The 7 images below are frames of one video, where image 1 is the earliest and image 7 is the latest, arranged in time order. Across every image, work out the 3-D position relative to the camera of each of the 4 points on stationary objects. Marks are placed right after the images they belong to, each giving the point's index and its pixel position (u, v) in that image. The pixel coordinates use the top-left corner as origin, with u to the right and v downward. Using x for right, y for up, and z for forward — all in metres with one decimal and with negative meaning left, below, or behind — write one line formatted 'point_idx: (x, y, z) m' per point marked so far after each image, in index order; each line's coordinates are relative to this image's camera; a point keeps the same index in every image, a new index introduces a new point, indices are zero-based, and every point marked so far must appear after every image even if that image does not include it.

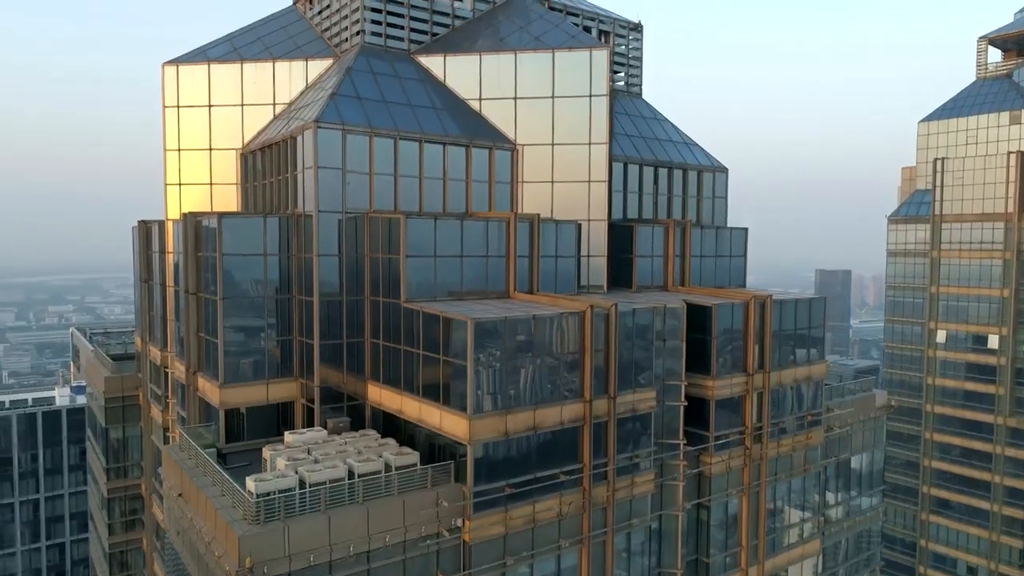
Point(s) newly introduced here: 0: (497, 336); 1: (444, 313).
0: (-0.5, -1.4, +18.2) m
1: (-2.1, -0.8, +18.9) m
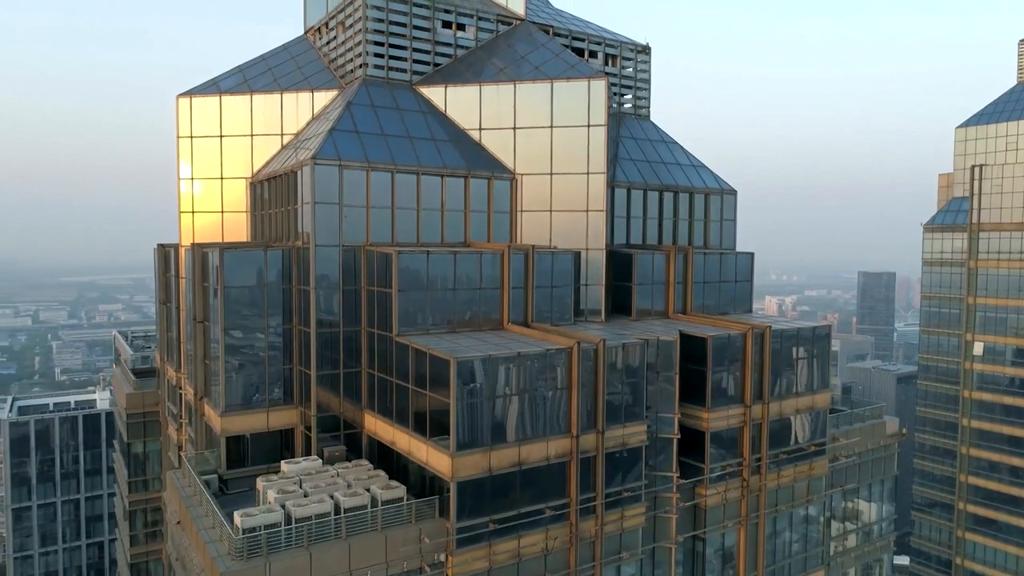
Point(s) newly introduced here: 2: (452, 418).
0: (-1.0, -2.5, +18.5) m
1: (-2.5, -1.9, +19.3) m
2: (-1.7, -3.7, +18.0) m
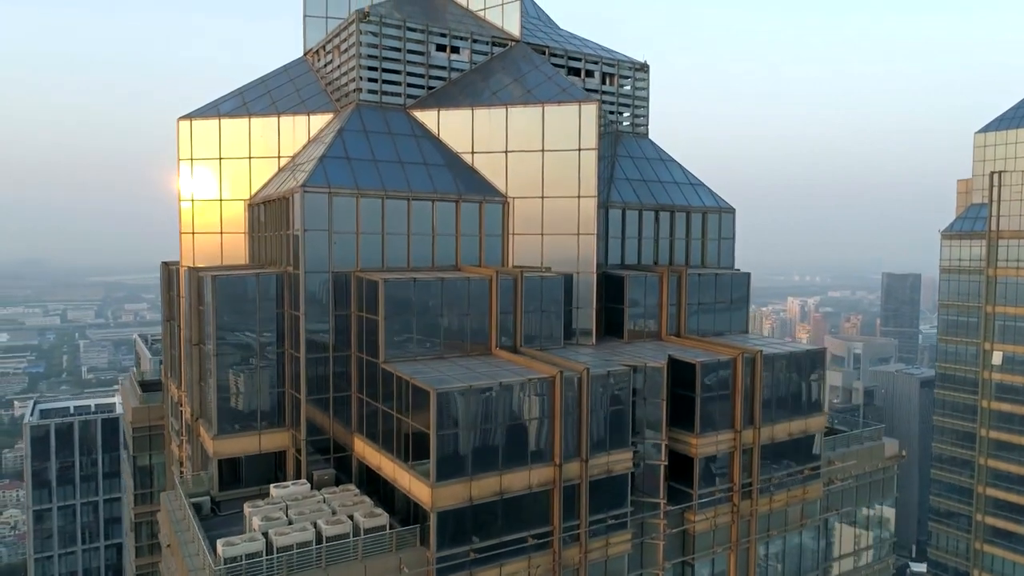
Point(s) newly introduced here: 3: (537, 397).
0: (-1.5, -3.4, +18.7) m
1: (-3.1, -2.8, +19.5) m
2: (-2.3, -4.6, +18.2) m
3: (+0.8, -3.4, +19.9) m
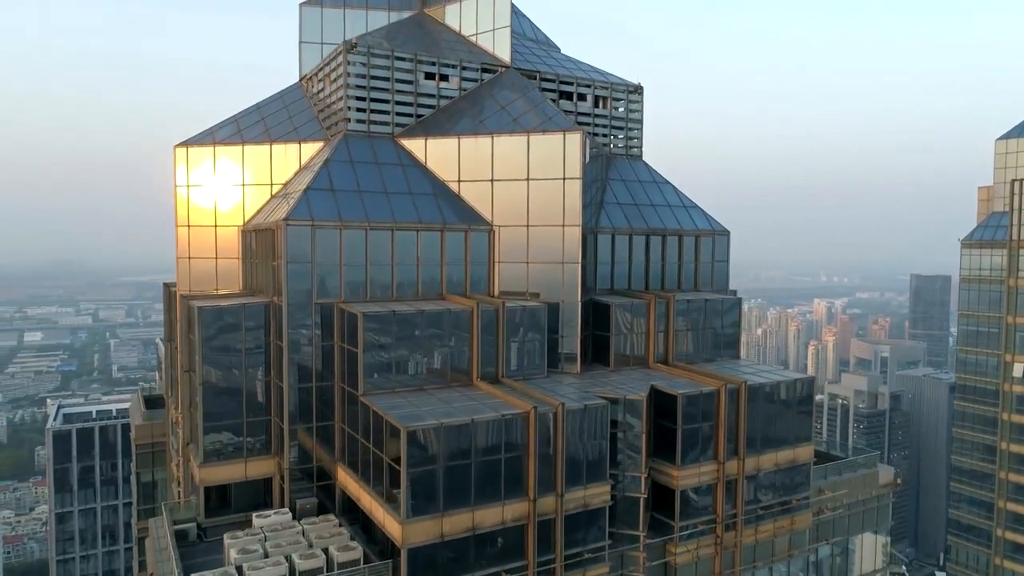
0: (-2.4, -4.6, +18.8) m
1: (-3.9, -3.9, +19.7) m
2: (-3.2, -5.7, +18.4) m
3: (-0.1, -4.6, +20.0) m
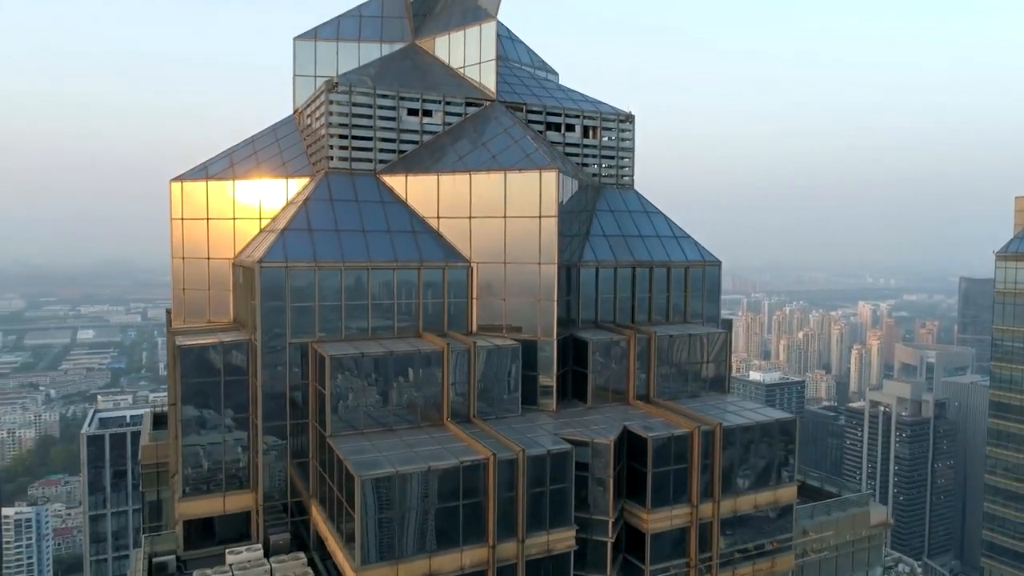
0: (-3.7, -6.0, +19.1) m
1: (-5.2, -5.4, +20.0) m
2: (-4.5, -7.2, +18.7) m
3: (-1.3, -6.1, +20.1) m
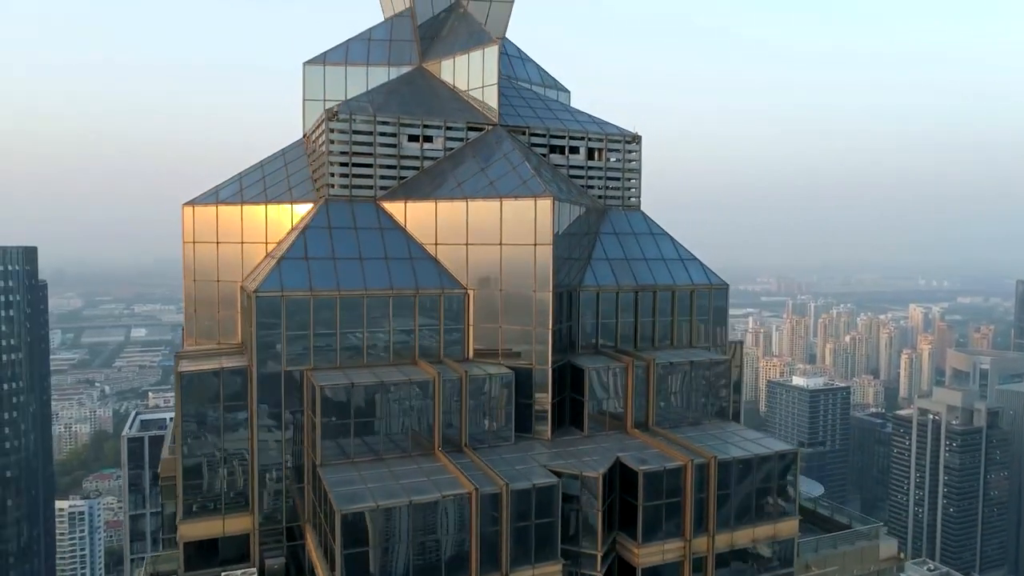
0: (-4.3, -7.1, +19.3) m
1: (-5.7, -6.5, +20.3) m
2: (-5.2, -8.3, +18.9) m
3: (-1.9, -7.1, +20.2) m
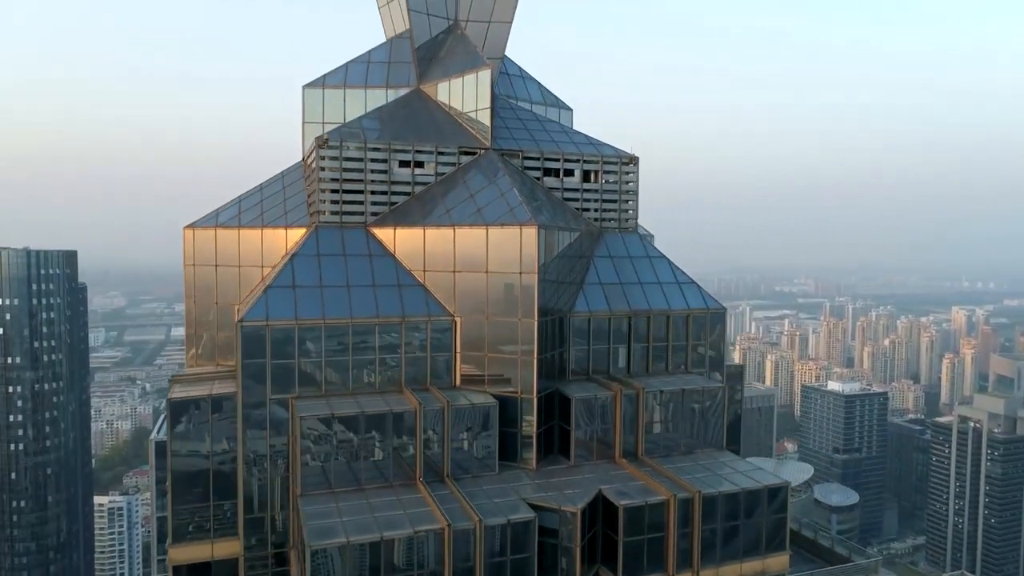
0: (-5.2, -8.2, +19.4) m
1: (-6.6, -7.6, +20.5) m
2: (-6.1, -9.4, +19.0) m
3: (-2.8, -8.3, +20.2) m
